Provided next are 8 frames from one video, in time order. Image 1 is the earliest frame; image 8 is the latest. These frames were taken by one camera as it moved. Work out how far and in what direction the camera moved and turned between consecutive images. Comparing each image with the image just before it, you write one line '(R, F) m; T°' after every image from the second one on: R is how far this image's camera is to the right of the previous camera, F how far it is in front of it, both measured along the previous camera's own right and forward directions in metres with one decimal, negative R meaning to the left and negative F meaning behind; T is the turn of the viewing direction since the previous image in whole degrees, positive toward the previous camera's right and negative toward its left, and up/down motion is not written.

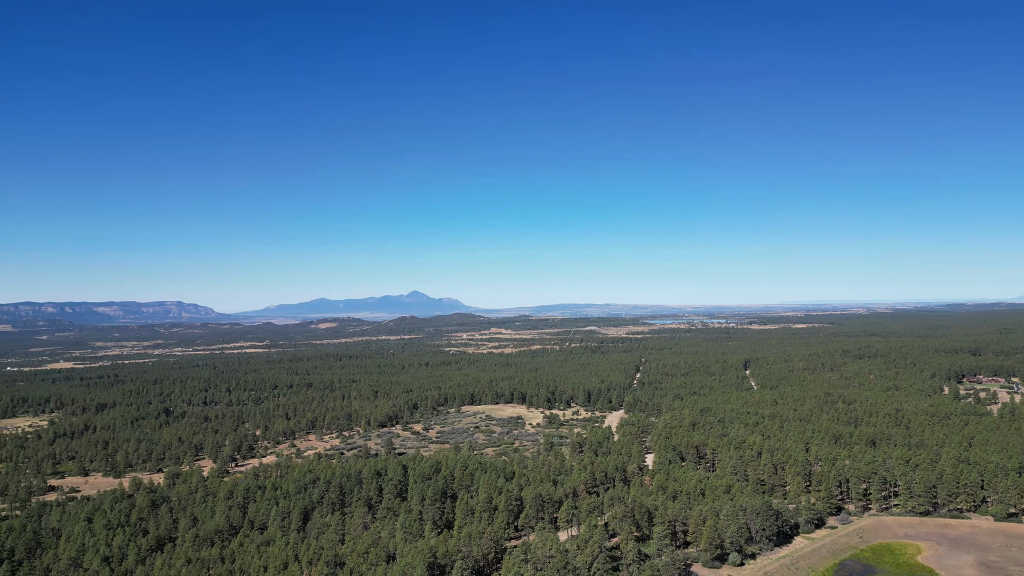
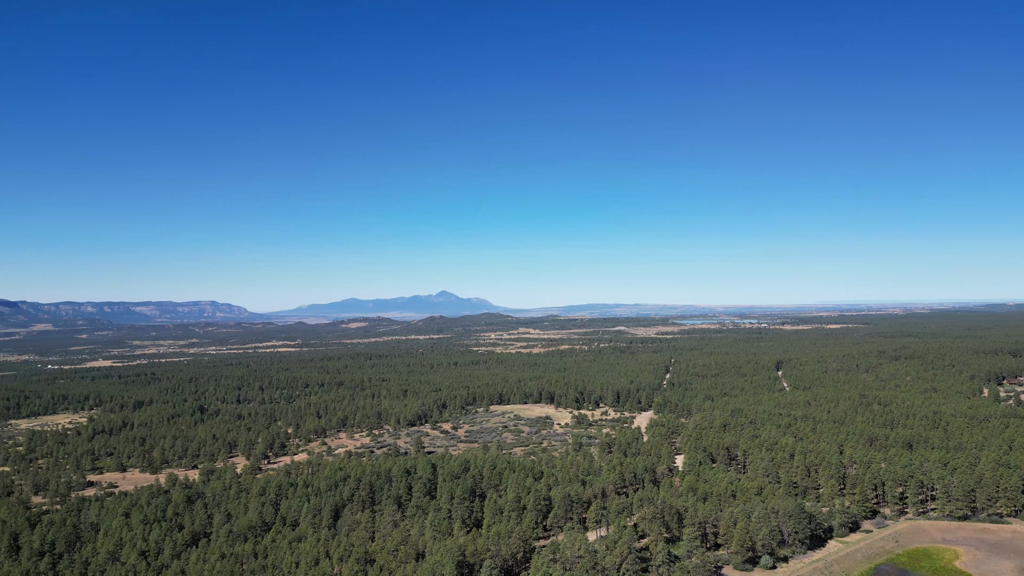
(-0.1, -0.3) m; -3°
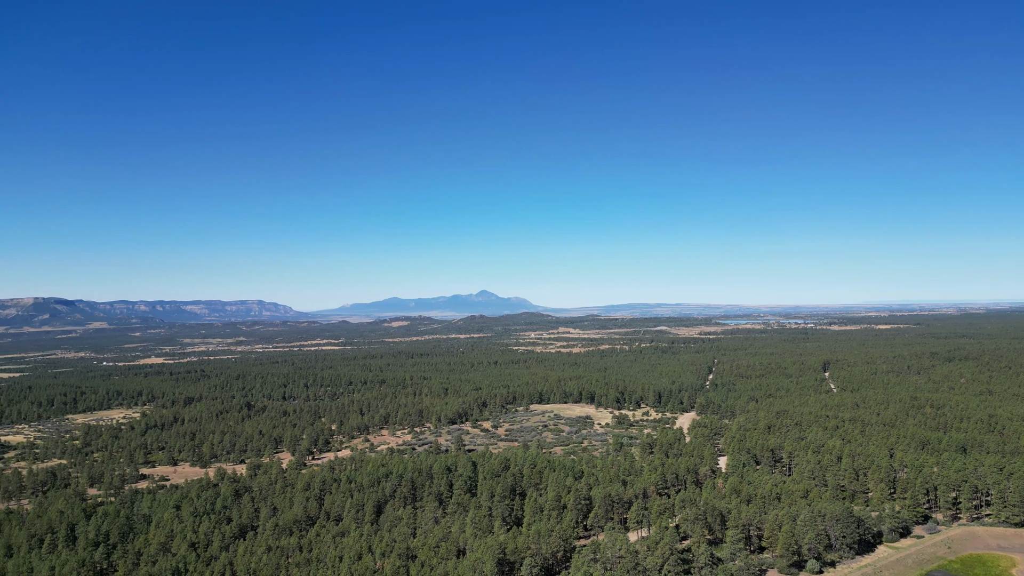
(-0.1, -0.5) m; -4°
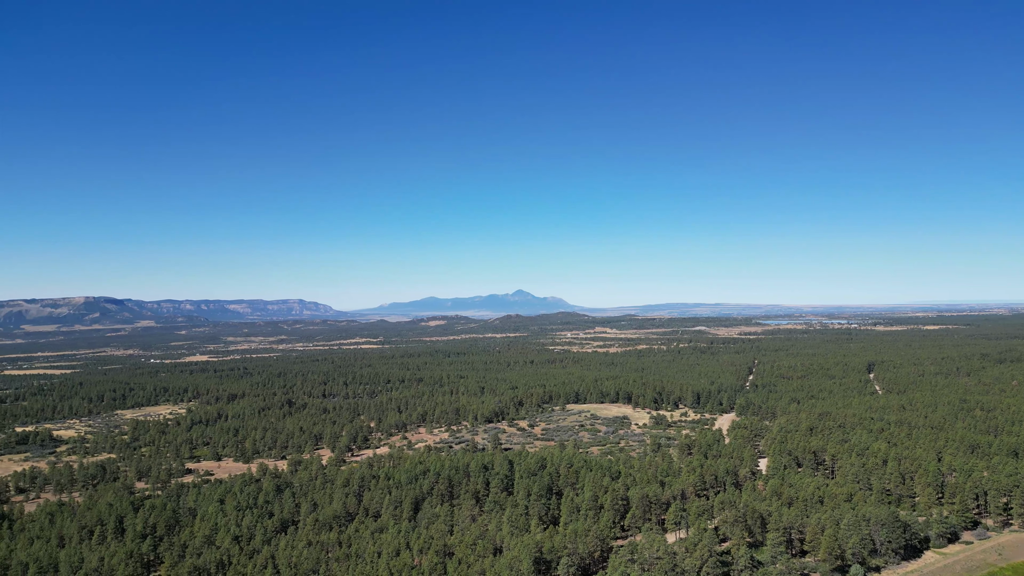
(-0.1, -0.5) m; -4°
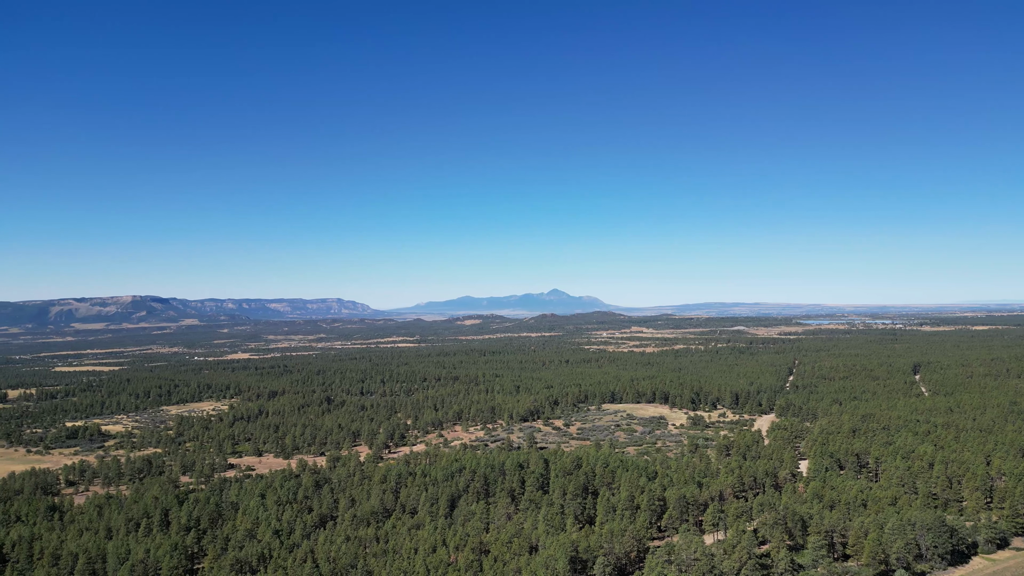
(-0.1, -0.5) m; -4°
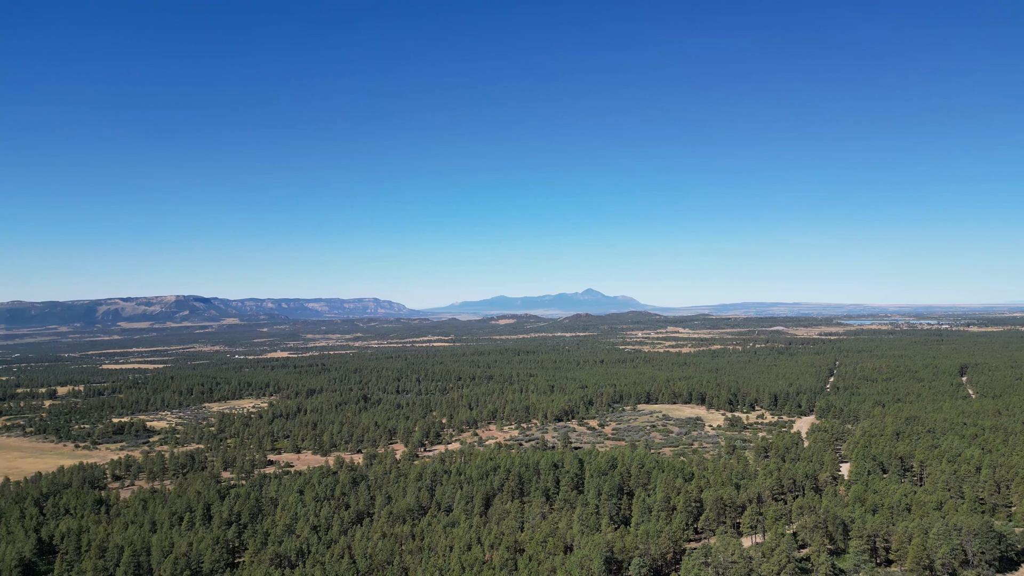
(-0.1, -0.6) m; -4°
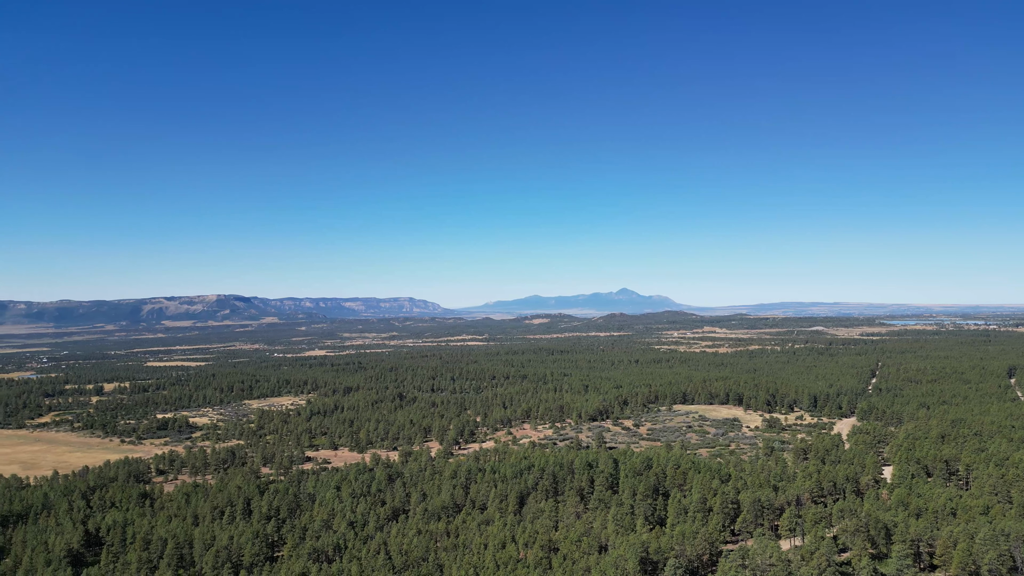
(-0.1, -0.6) m; -4°
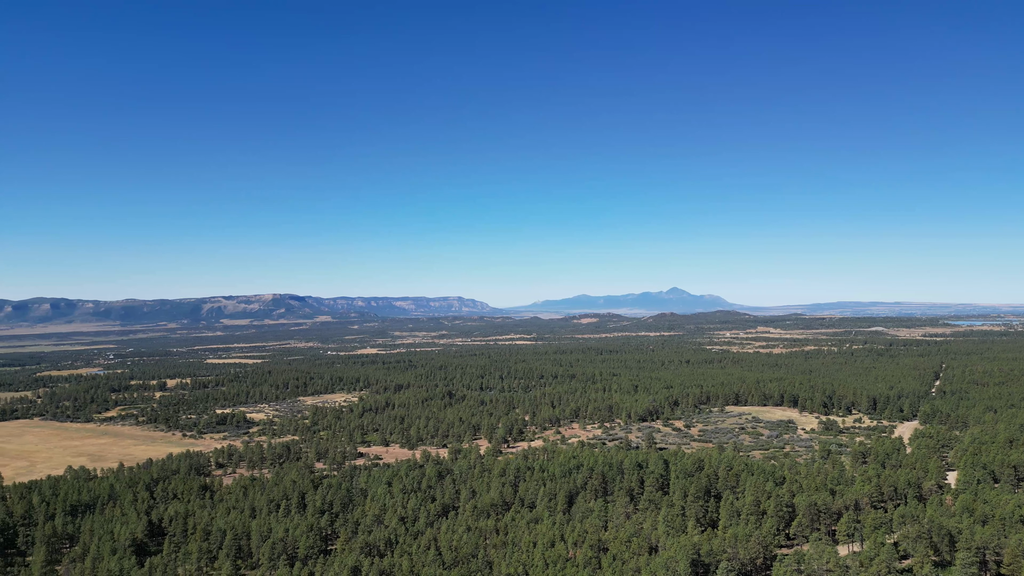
(-0.1, -1.0) m; -5°
